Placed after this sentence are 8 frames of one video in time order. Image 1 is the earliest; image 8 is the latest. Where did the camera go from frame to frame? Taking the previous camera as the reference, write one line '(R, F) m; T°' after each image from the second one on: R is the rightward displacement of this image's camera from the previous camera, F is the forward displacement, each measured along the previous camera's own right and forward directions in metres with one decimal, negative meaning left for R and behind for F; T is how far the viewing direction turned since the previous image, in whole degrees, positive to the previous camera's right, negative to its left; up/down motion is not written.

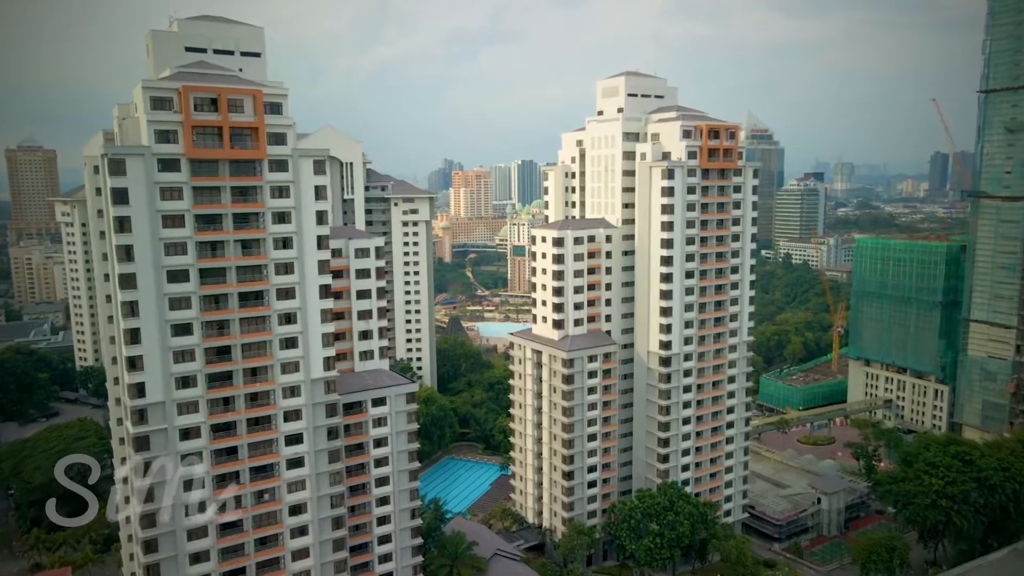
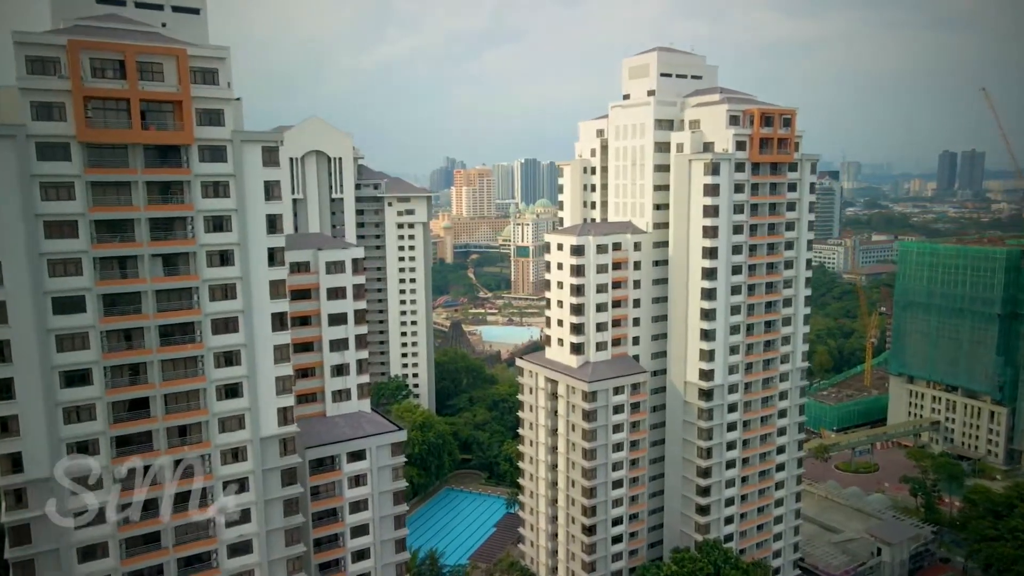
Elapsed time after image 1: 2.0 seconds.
(-0.4, +7.3) m; 0°
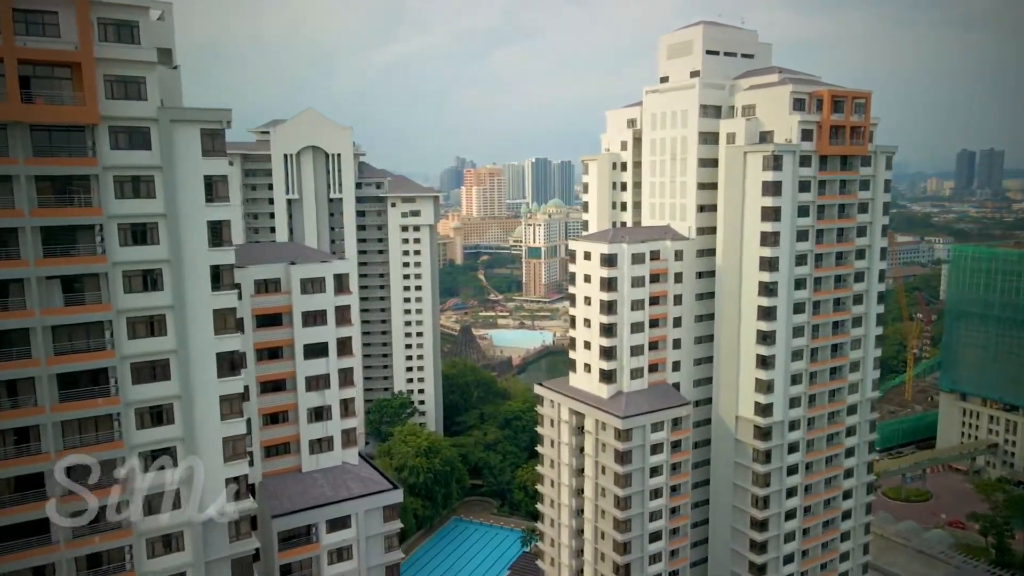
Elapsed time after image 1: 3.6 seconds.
(-0.4, +5.7) m; -1°
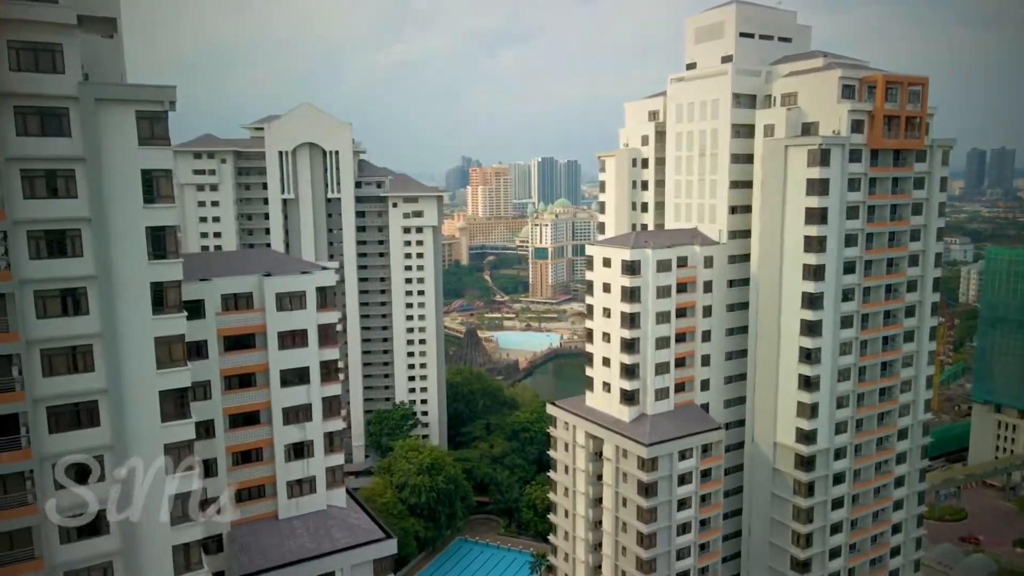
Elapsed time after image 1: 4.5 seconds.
(-0.2, +3.3) m; 0°
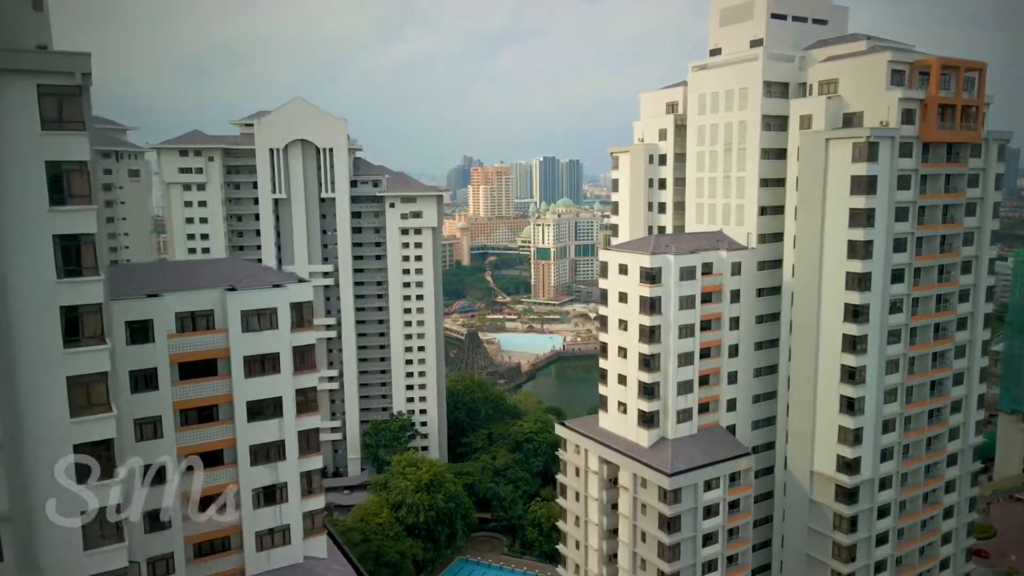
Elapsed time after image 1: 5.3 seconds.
(-0.1, +2.9) m; 0°
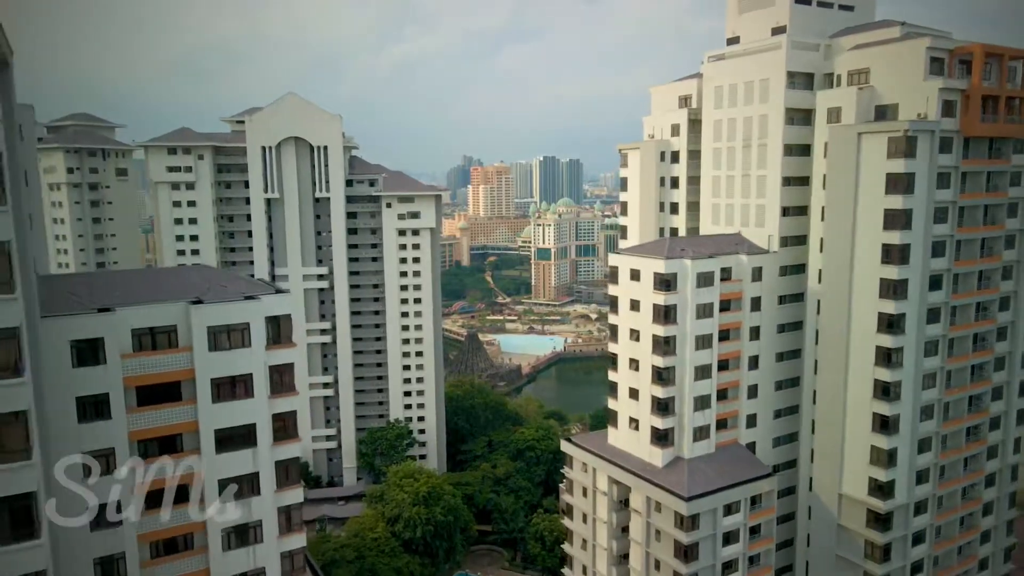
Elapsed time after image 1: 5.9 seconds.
(-0.1, +1.9) m; 0°
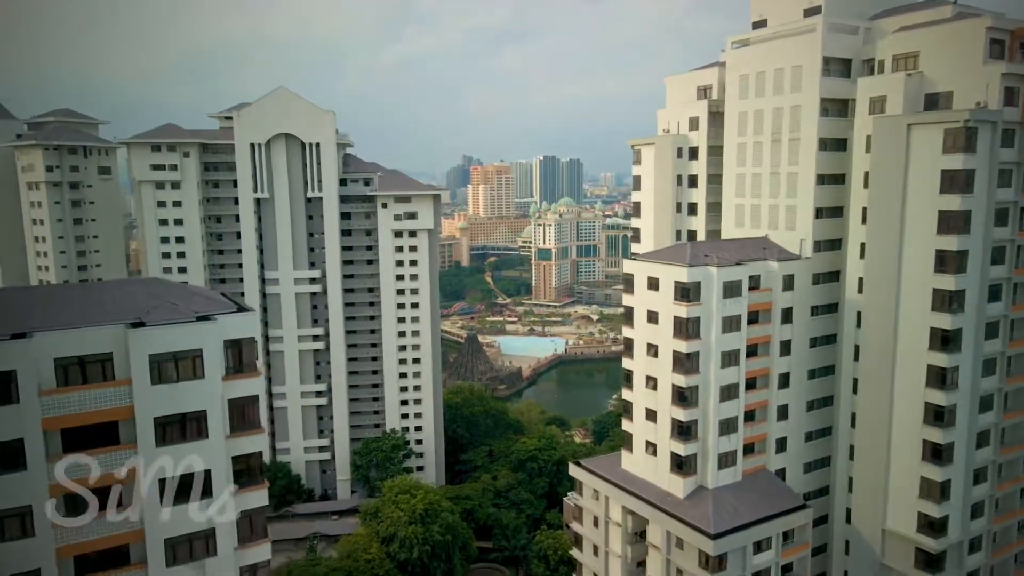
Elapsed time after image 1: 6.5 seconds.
(-0.1, +2.4) m; 0°
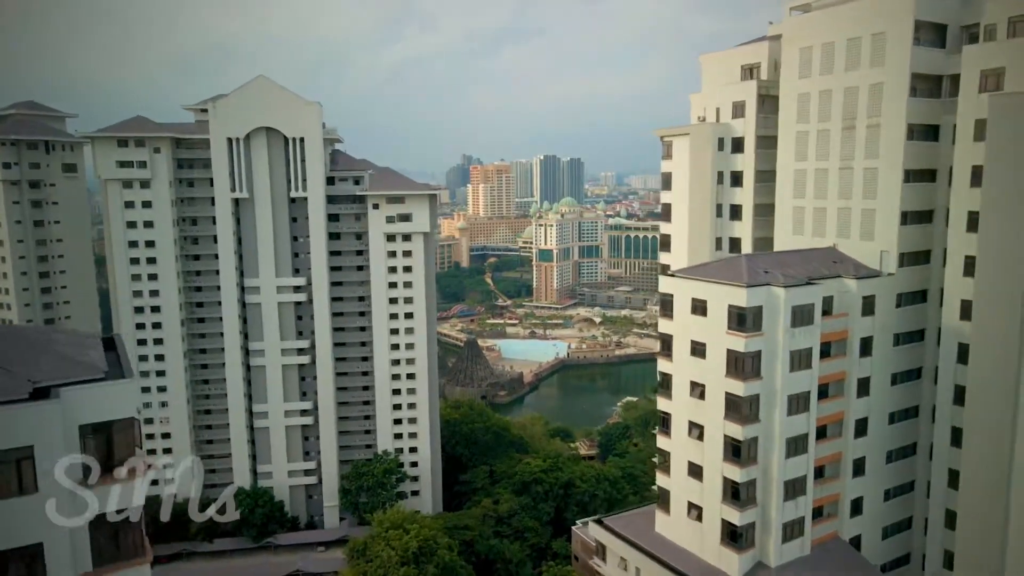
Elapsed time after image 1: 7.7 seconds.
(-0.2, +4.4) m; 0°
